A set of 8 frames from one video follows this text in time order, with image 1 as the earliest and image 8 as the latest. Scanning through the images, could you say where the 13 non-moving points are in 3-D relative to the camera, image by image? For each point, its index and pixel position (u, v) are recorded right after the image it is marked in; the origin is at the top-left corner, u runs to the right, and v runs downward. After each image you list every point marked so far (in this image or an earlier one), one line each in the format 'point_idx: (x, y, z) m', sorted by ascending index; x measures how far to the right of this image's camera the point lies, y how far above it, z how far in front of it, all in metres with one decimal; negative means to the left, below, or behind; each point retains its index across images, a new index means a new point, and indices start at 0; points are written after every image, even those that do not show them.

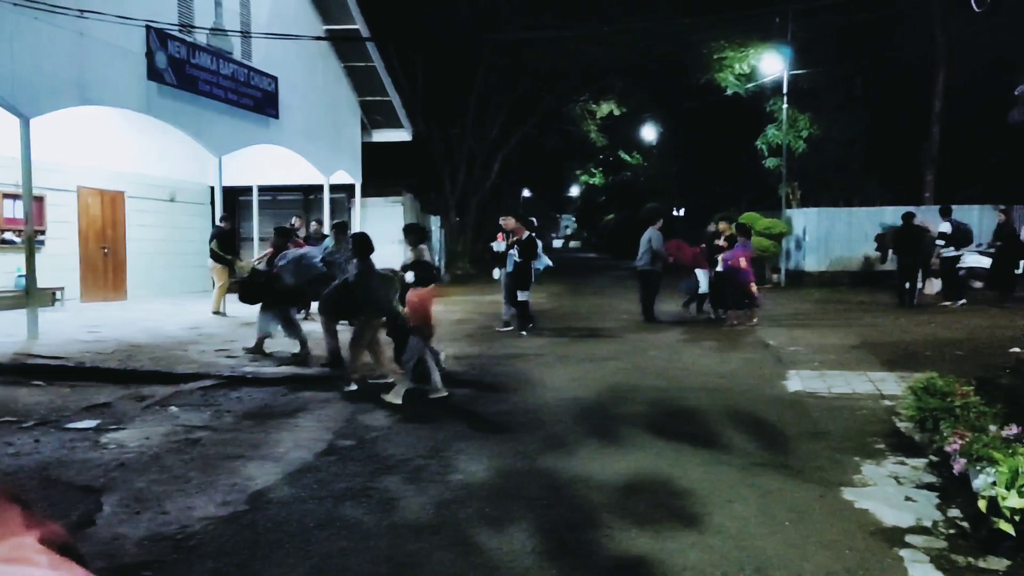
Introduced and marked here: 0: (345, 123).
0: (-3.5, +3.5, +18.8) m
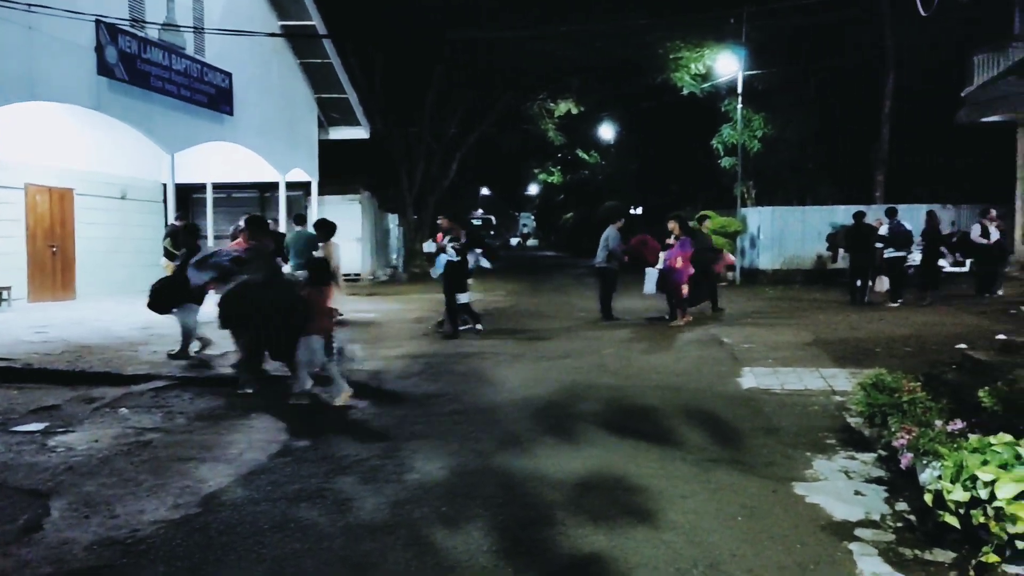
0: (-4.4, +3.5, +18.6) m
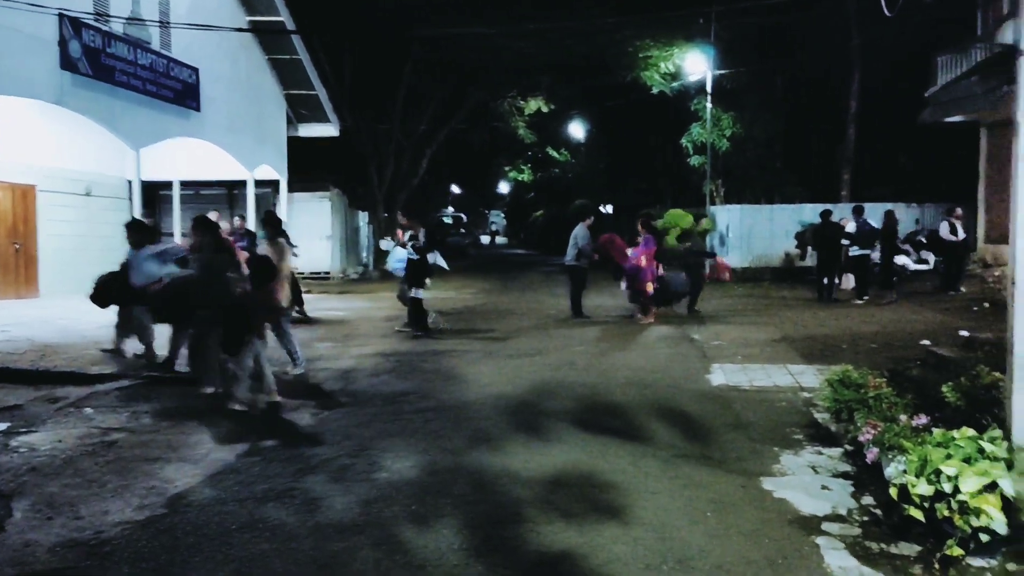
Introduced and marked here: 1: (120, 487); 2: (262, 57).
0: (-5.0, +3.5, +18.5) m
1: (-2.6, -1.3, +5.8) m
2: (-5.1, +4.6, +18.1) m
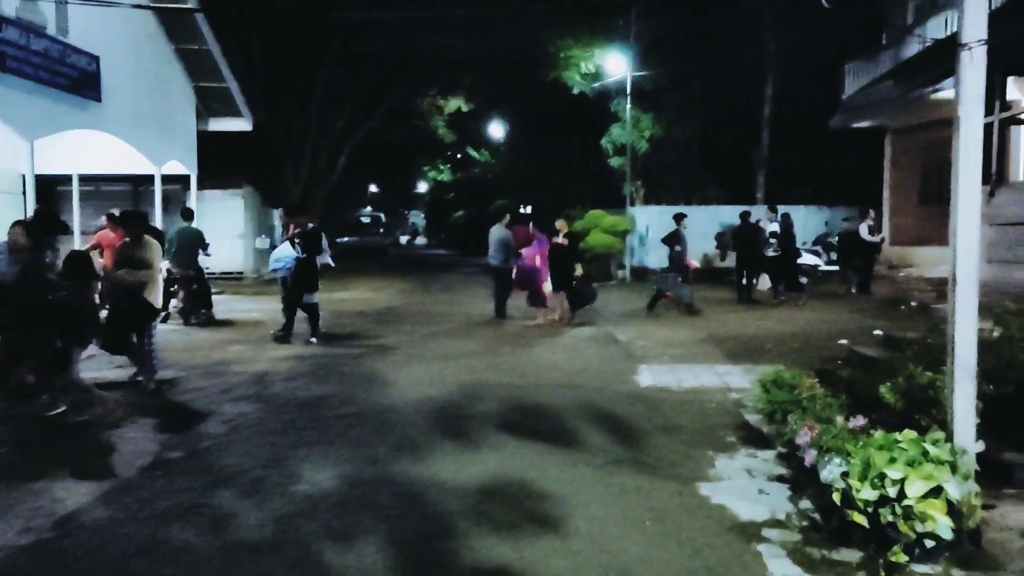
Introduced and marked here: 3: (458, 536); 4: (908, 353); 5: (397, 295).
0: (-6.6, +3.5, +17.7) m
1: (-3.0, -1.3, +5.3) m
2: (-6.6, +4.6, +17.3) m
3: (-0.3, -1.3, +4.7) m
4: (+3.2, -0.6, +7.0) m
5: (-2.6, -0.2, +20.0) m
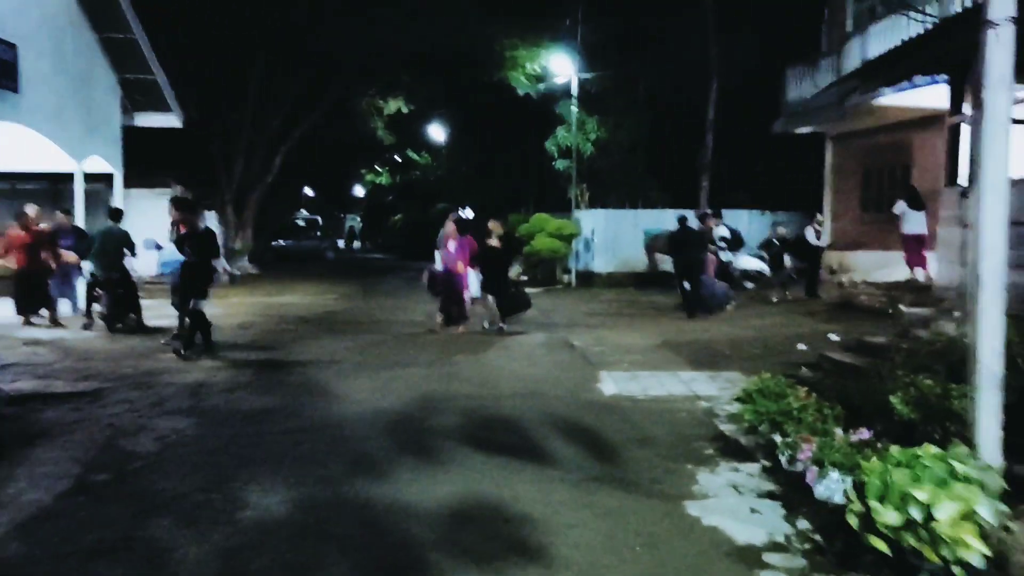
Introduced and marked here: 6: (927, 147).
0: (-7.6, +3.5, +16.7) m
1: (-3.1, -1.3, +4.6) m
2: (-7.6, +4.6, +16.3) m
3: (-0.4, -1.3, +4.2) m
4: (+2.9, -0.6, +6.8) m
5: (-3.8, -0.3, +19.3) m
6: (+8.4, +2.9, +18.5) m
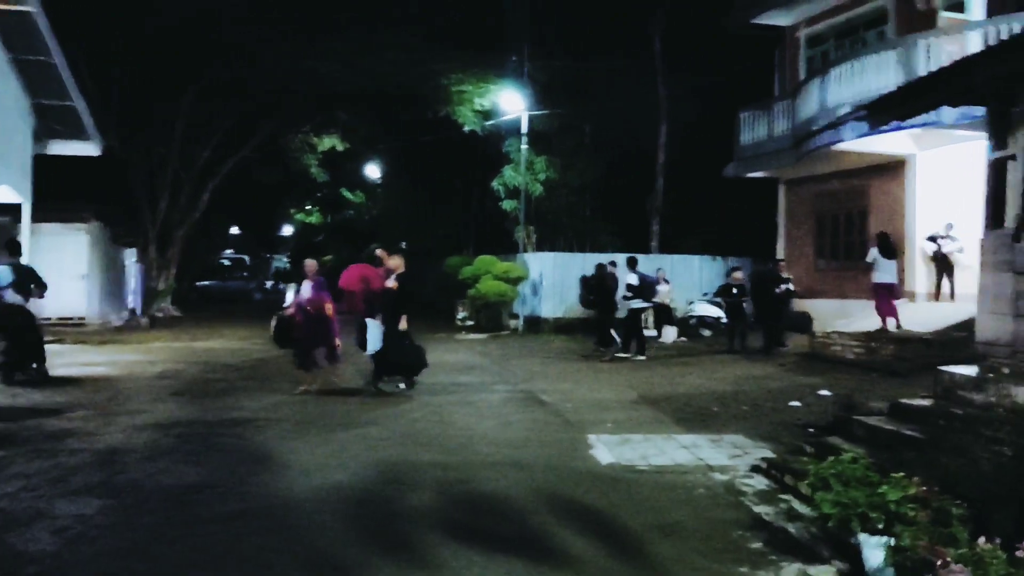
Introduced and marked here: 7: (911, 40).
0: (-8.4, +2.7, +14.9) m
1: (-2.9, -1.5, +3.0) m
2: (-8.3, +3.9, +14.6) m
3: (-0.2, -1.5, +2.9) m
4: (+2.9, -0.9, +5.7) m
5: (-4.8, -1.1, +17.6) m
6: (+7.4, +1.9, +18.0) m
7: (+6.6, +4.2, +15.0) m
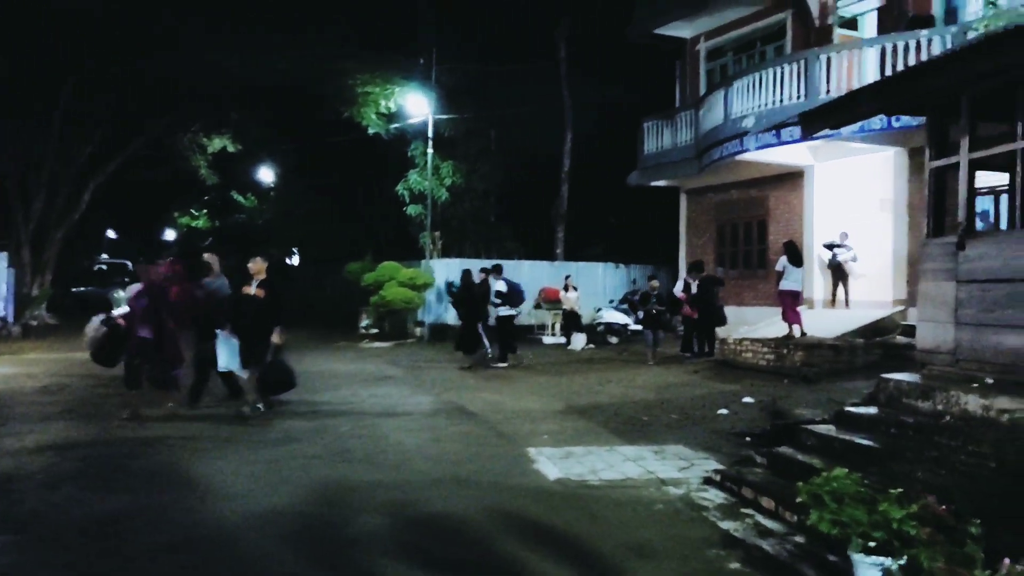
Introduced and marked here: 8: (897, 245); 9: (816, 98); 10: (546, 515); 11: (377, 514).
0: (-9.7, +2.6, +13.5) m
1: (-2.8, -1.5, +2.3) m
2: (-9.6, +3.8, +13.2) m
3: (-0.1, -1.5, +2.5) m
4: (+2.6, -1.0, +5.7) m
5: (-6.4, -1.3, +16.6) m
6: (+5.6, +1.7, +18.4) m
7: (+5.2, +4.0, +15.4) m
8: (+6.9, +0.7, +16.0) m
9: (+5.2, +3.2, +15.3) m
10: (+0.2, -1.5, +6.0) m
11: (-0.9, -1.5, +5.9) m
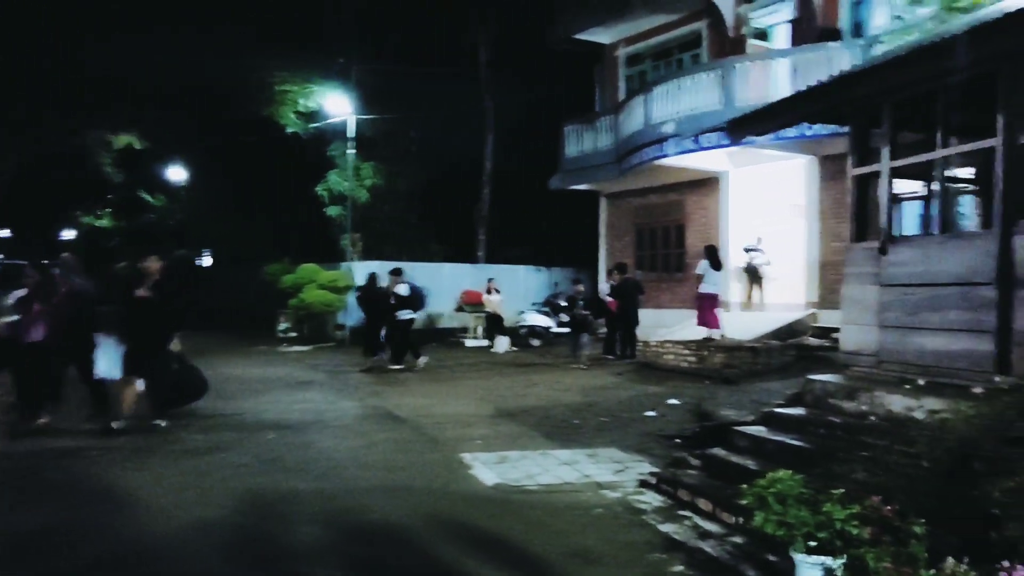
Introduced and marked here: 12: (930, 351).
0: (-10.7, +2.6, +12.5) m
1: (-2.9, -1.5, +1.9) m
2: (-10.6, +3.7, +12.2) m
3: (-0.1, -1.6, +2.4) m
4: (+2.2, -1.0, +5.9) m
5: (-7.8, -1.3, +15.8) m
6: (+4.0, +1.7, +18.8) m
7: (+3.9, +4.0, +15.8) m
8: (+5.5, +0.7, +16.6) m
9: (+3.9, +3.2, +15.6) m
10: (-0.2, -1.5, +5.9) m
11: (-1.3, -1.5, +5.7) m
12: (+3.2, -0.5, +6.8) m
